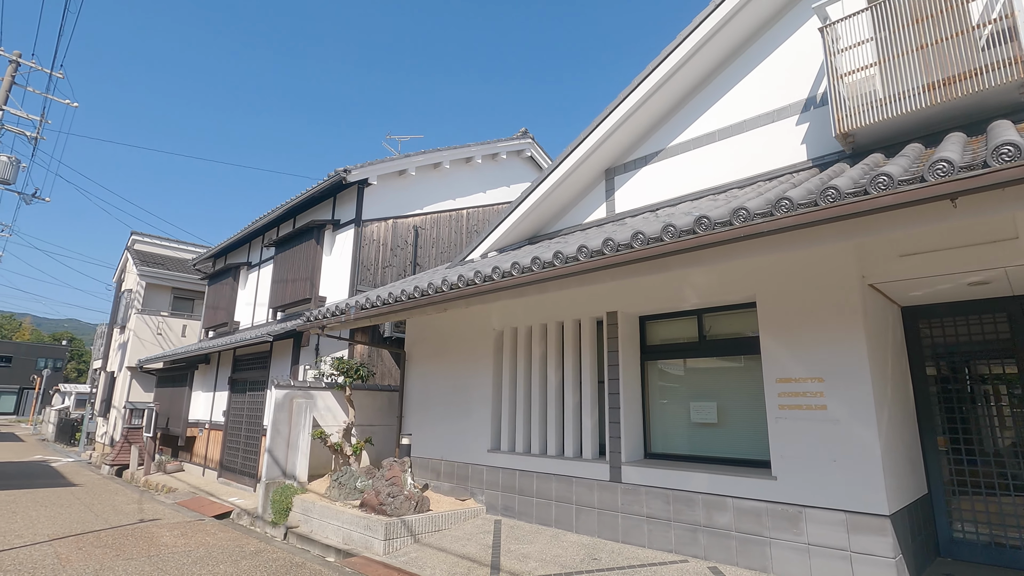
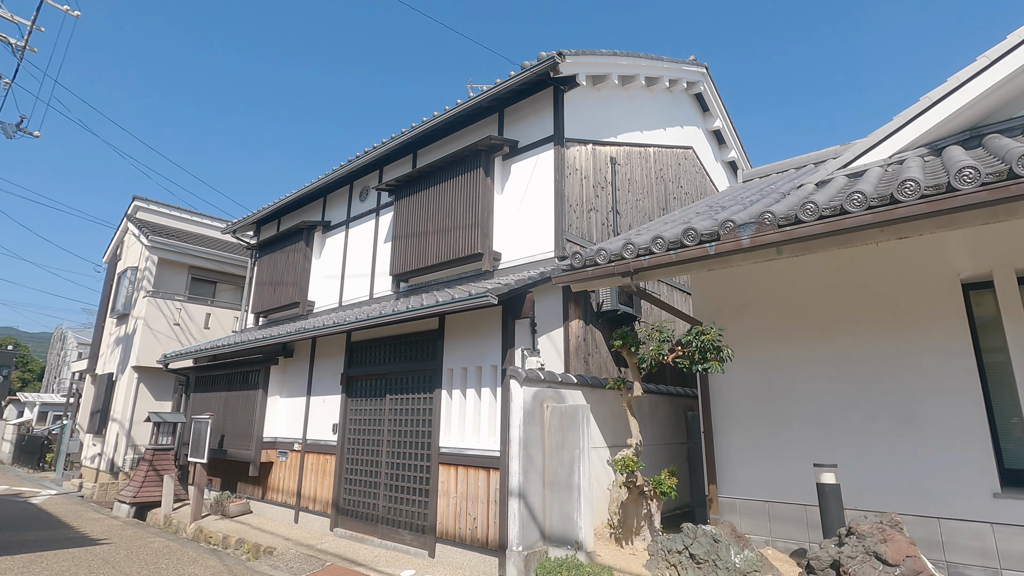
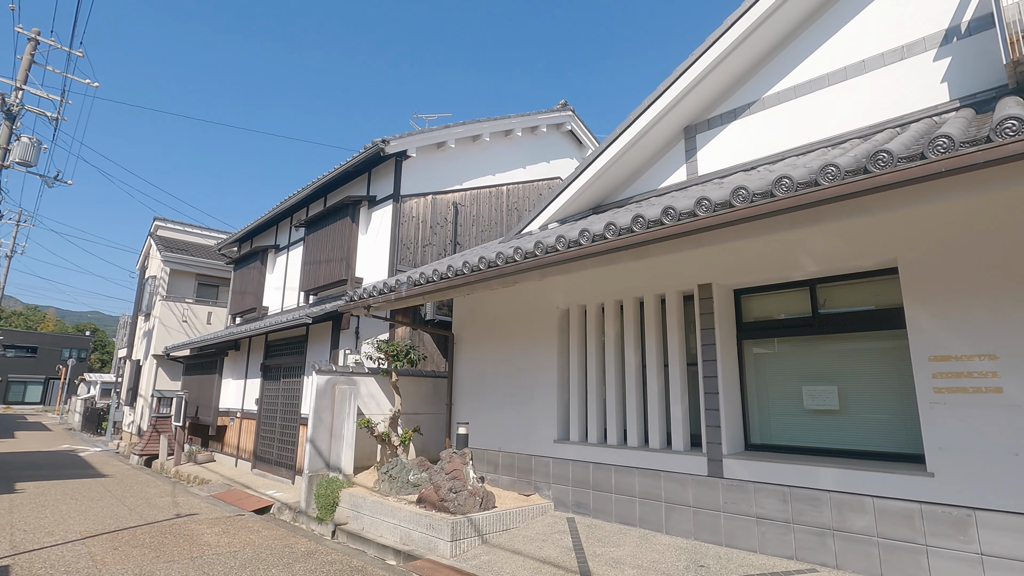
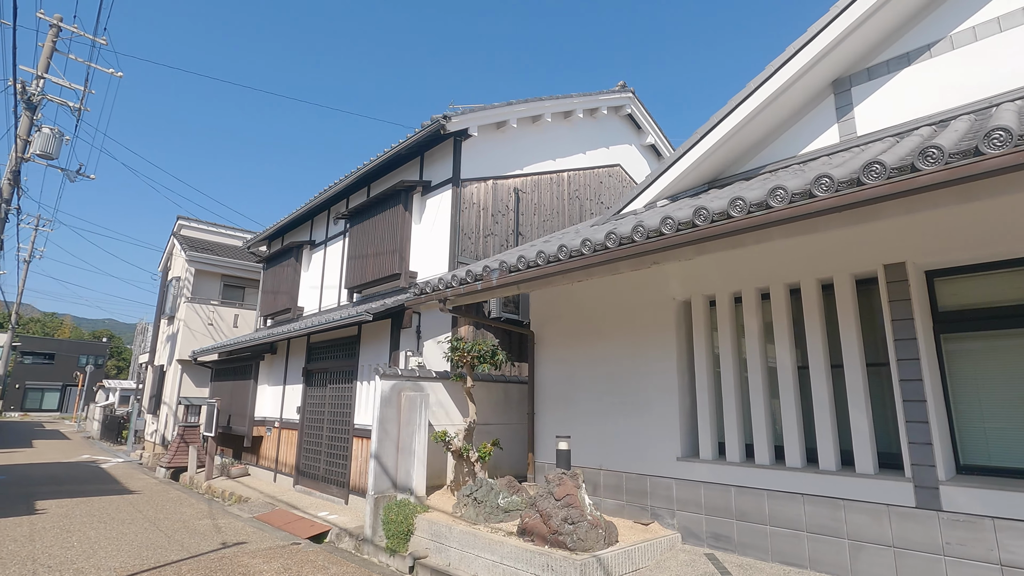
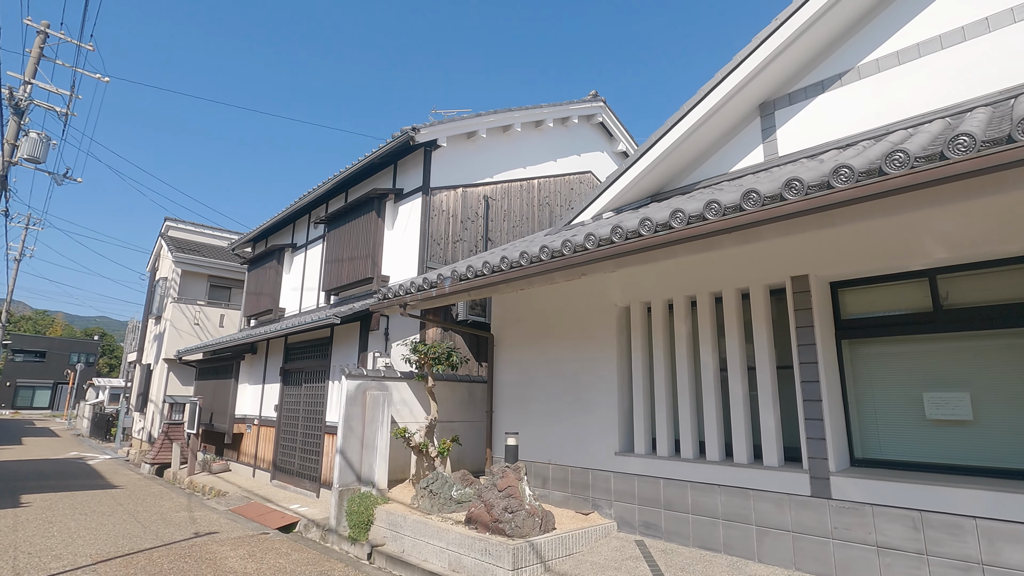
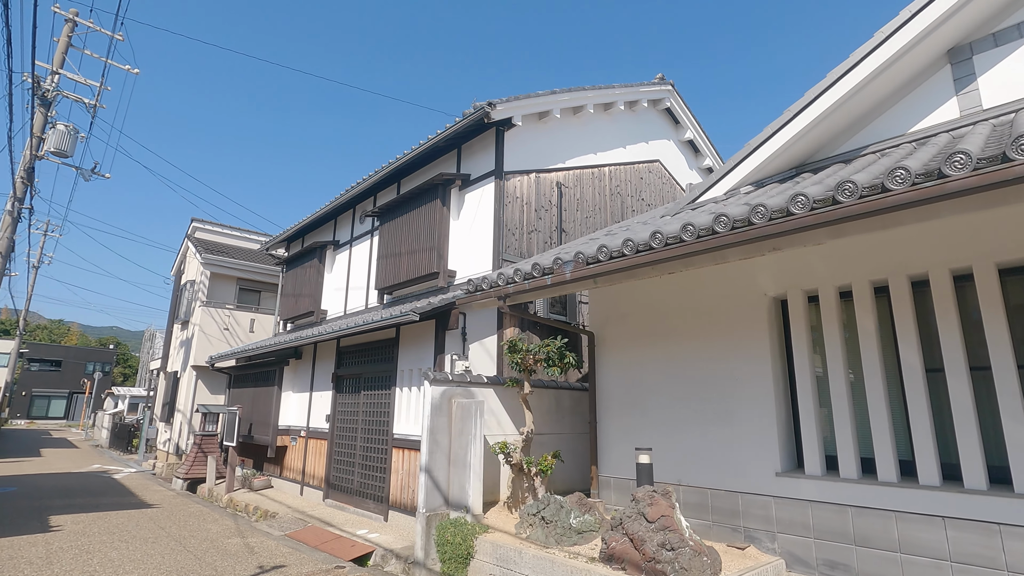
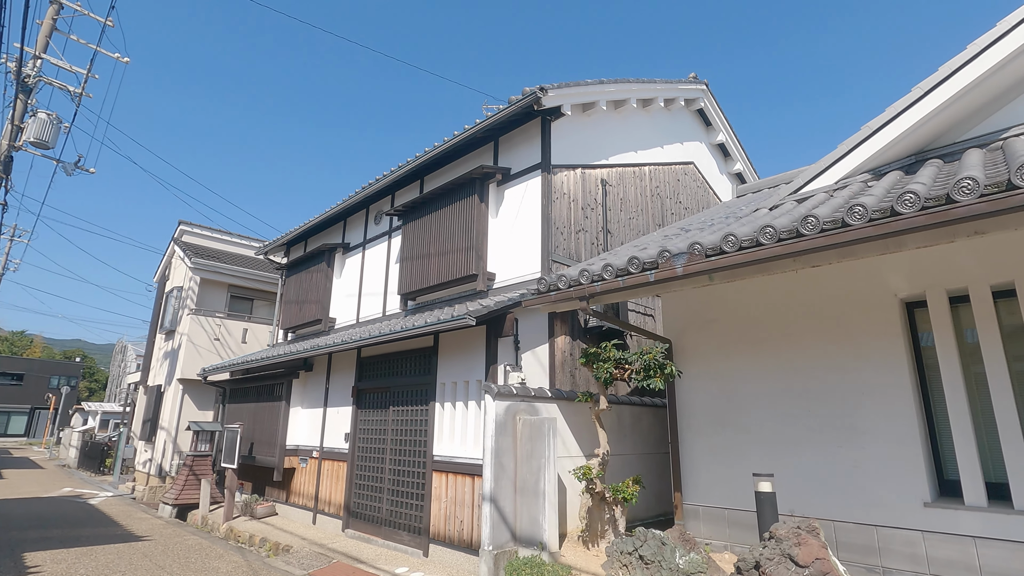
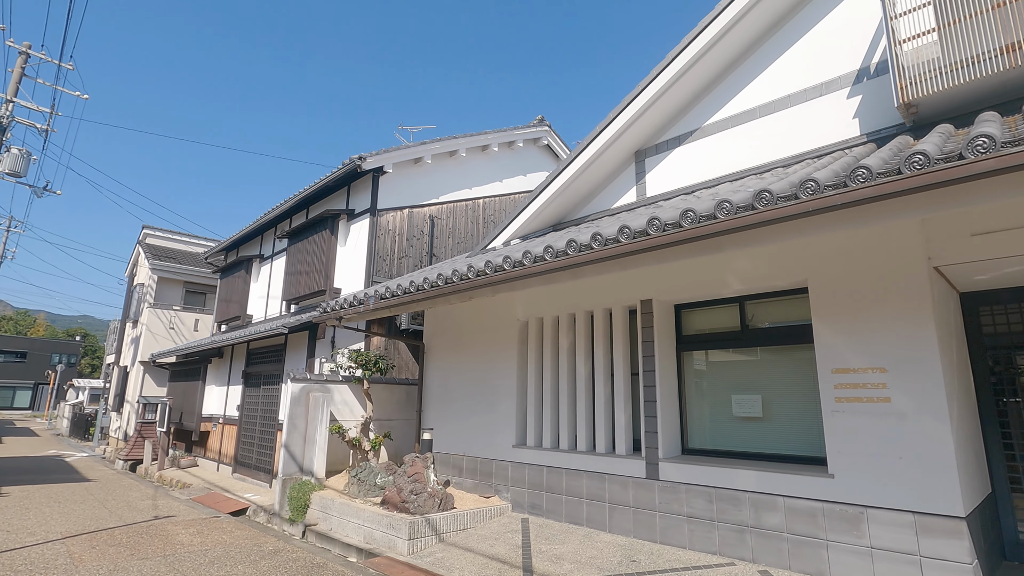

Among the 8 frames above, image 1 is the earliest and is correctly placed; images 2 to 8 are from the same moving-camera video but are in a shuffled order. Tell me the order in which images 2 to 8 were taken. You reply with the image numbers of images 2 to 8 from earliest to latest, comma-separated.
8, 3, 5, 4, 6, 7, 2
